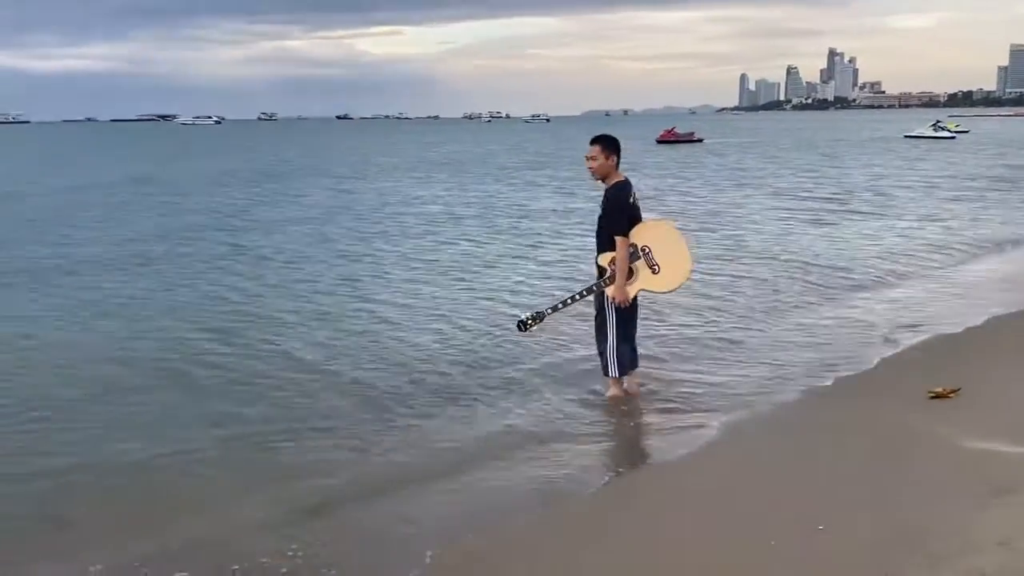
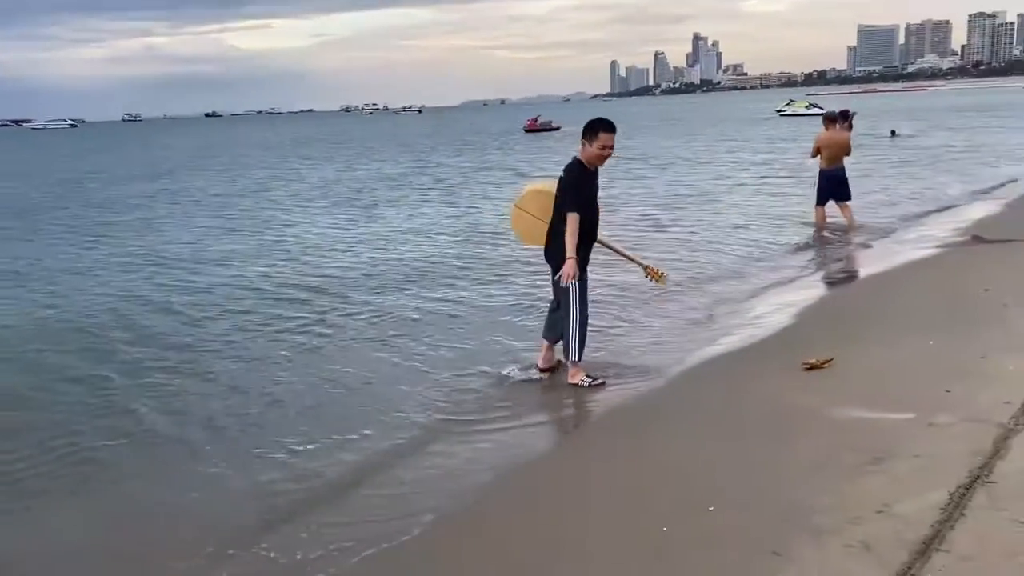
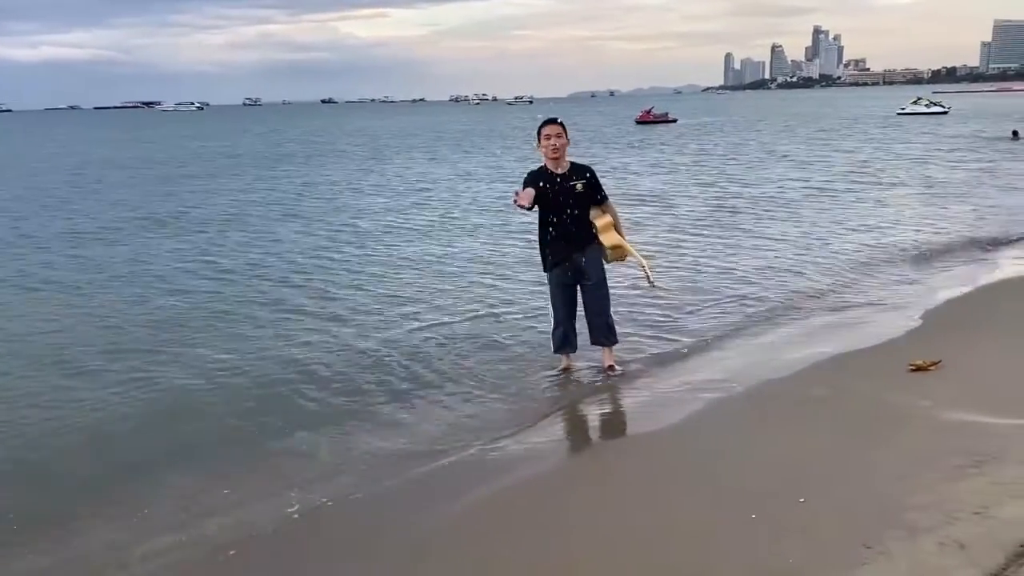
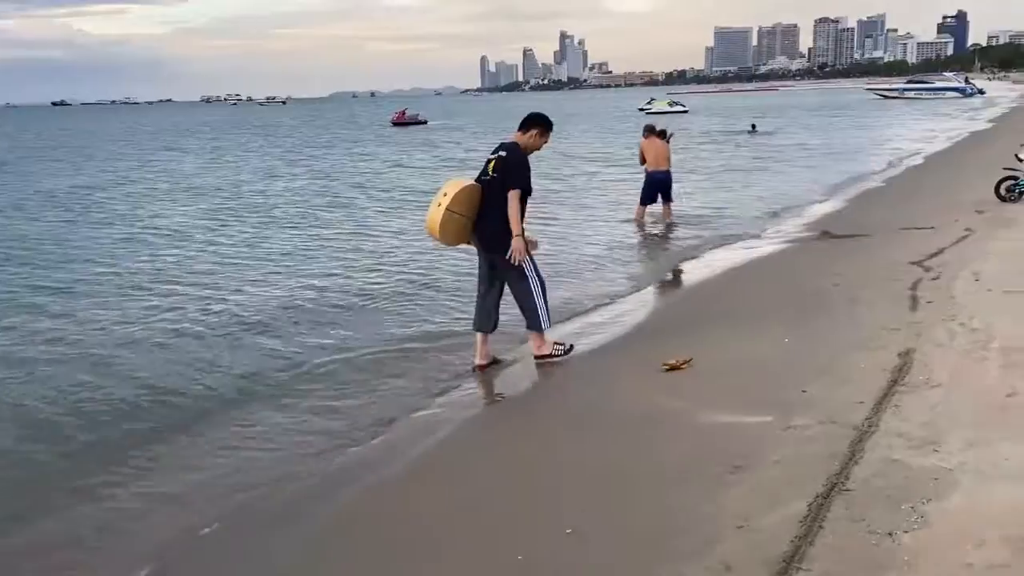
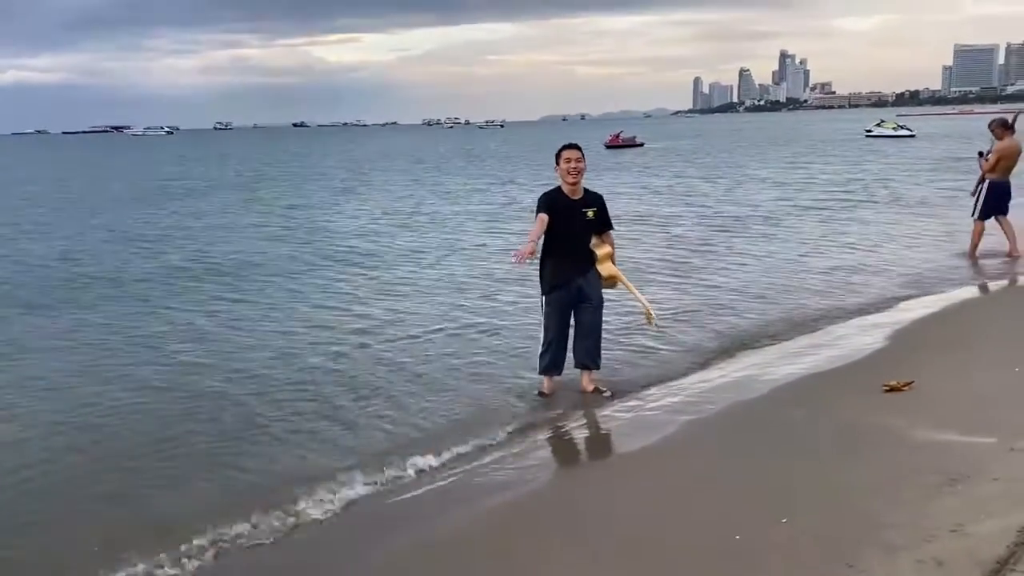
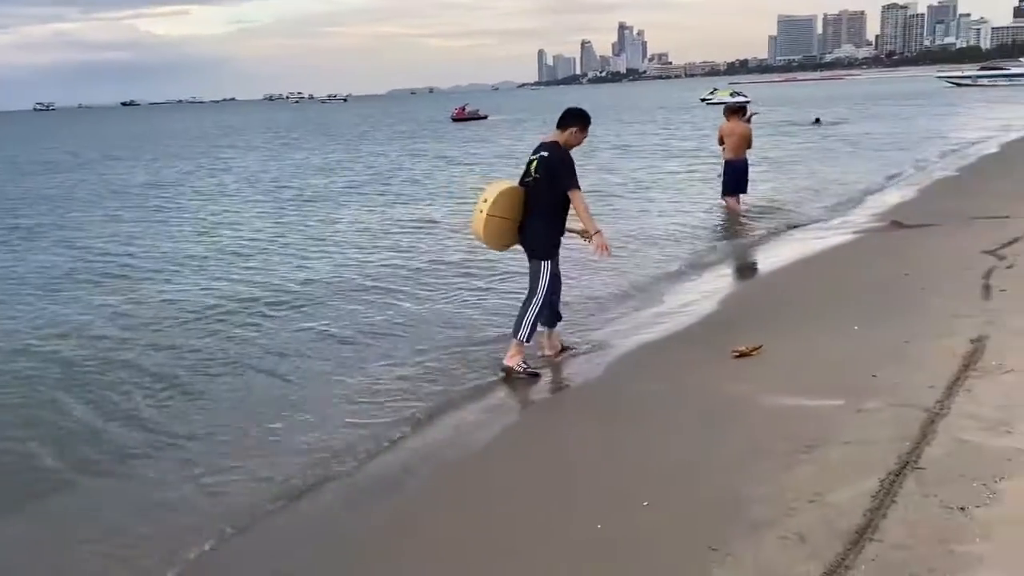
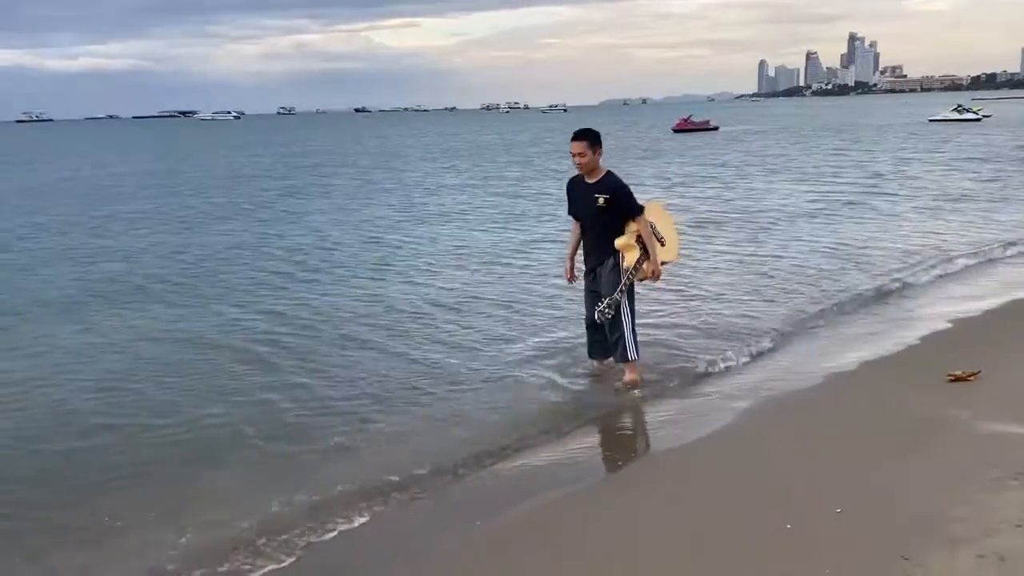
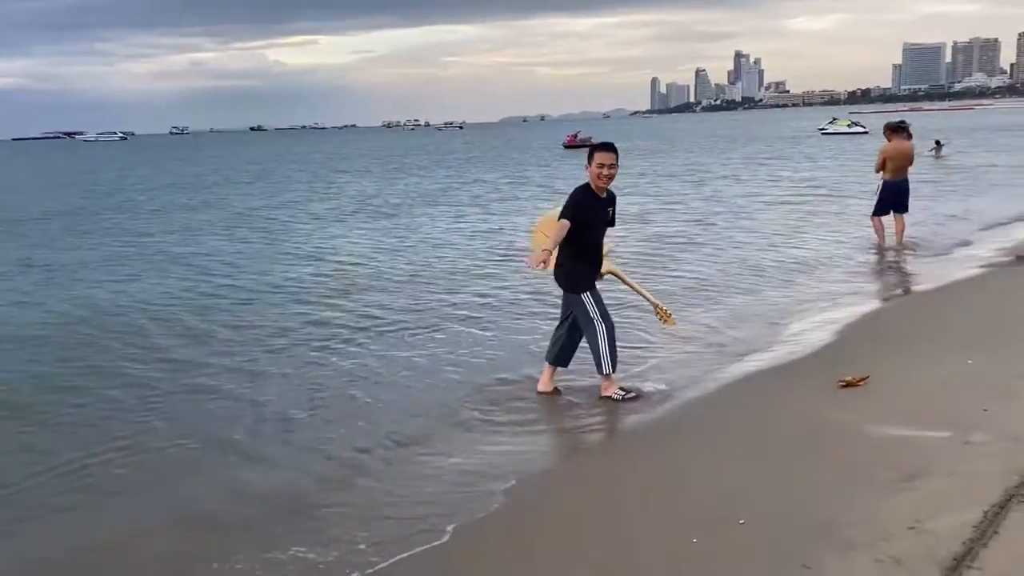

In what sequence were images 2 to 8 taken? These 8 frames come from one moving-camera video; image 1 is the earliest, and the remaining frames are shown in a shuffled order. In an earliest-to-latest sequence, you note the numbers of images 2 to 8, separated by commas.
7, 3, 5, 8, 2, 6, 4
